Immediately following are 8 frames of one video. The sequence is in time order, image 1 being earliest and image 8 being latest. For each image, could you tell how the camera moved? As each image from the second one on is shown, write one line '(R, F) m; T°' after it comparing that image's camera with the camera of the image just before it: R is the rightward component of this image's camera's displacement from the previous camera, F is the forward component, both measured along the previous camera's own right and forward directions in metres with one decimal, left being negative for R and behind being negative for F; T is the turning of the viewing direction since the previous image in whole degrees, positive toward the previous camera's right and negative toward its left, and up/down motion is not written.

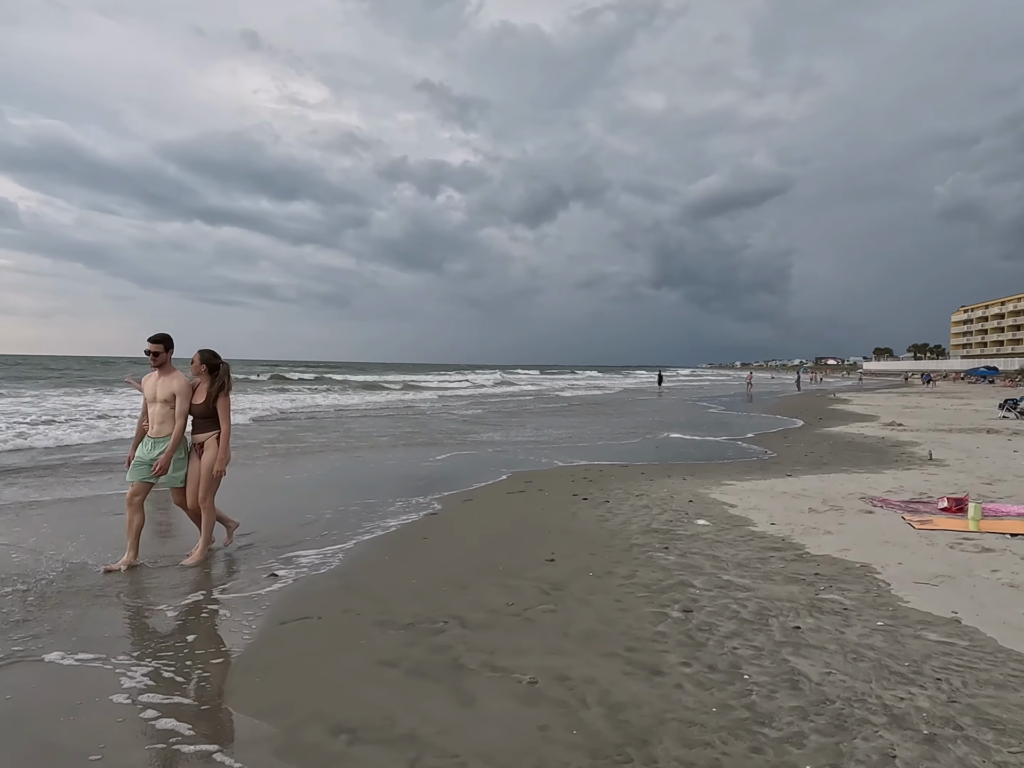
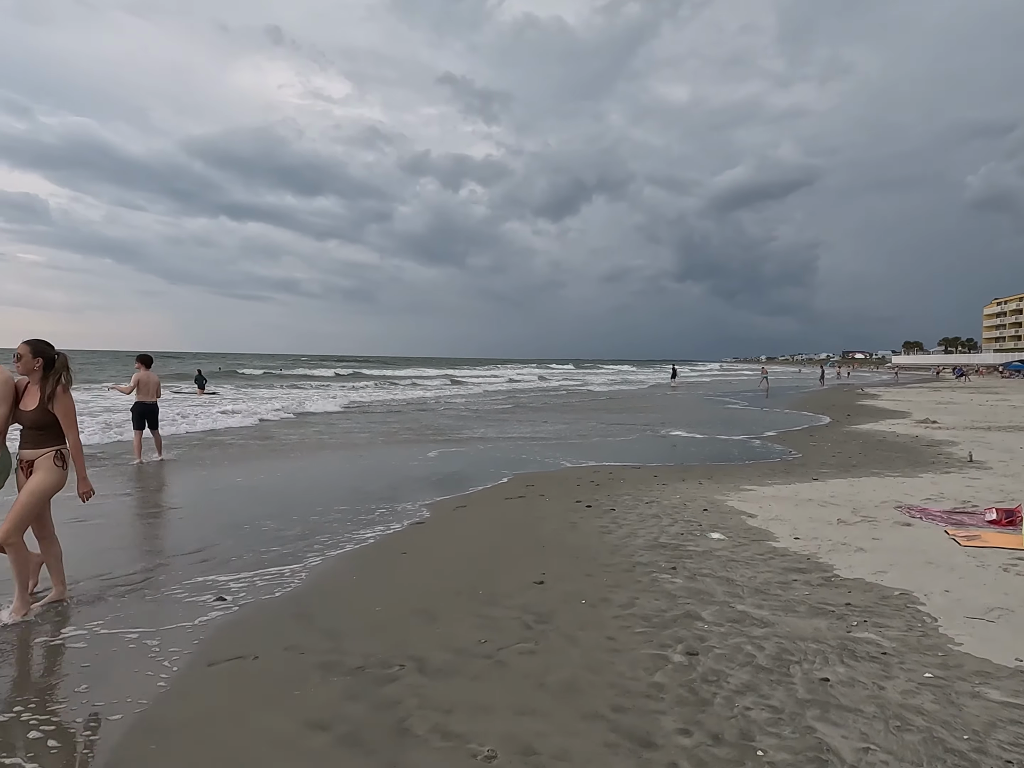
(+0.2, +0.7) m; -2°
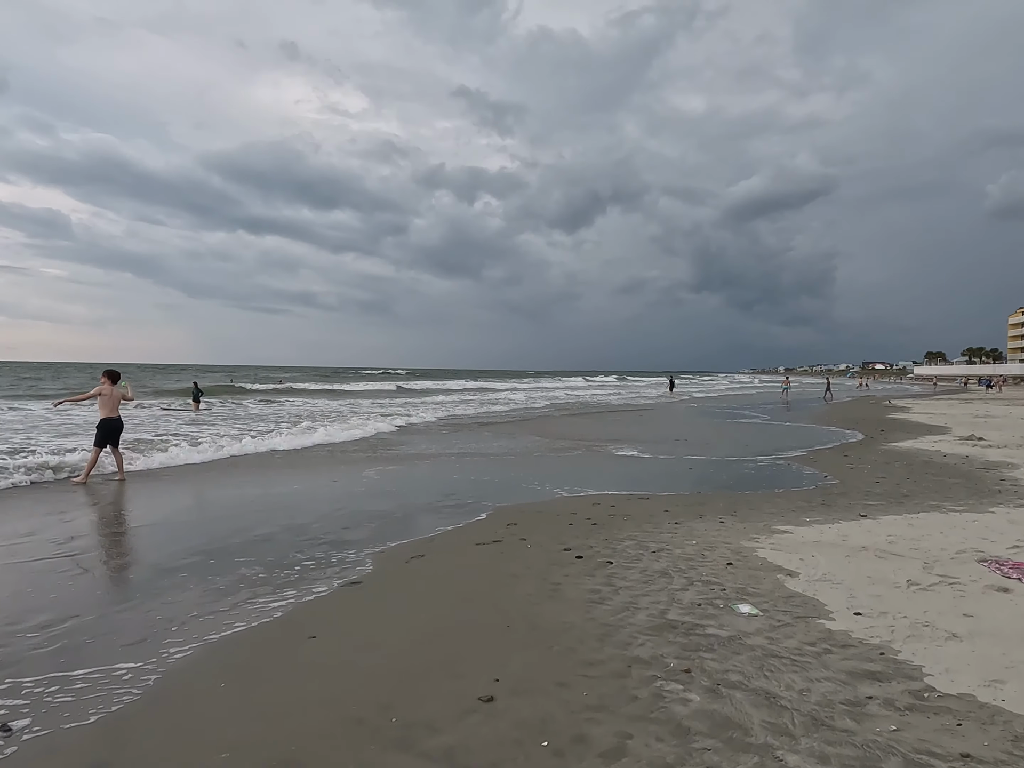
(+0.3, +1.5) m; -1°
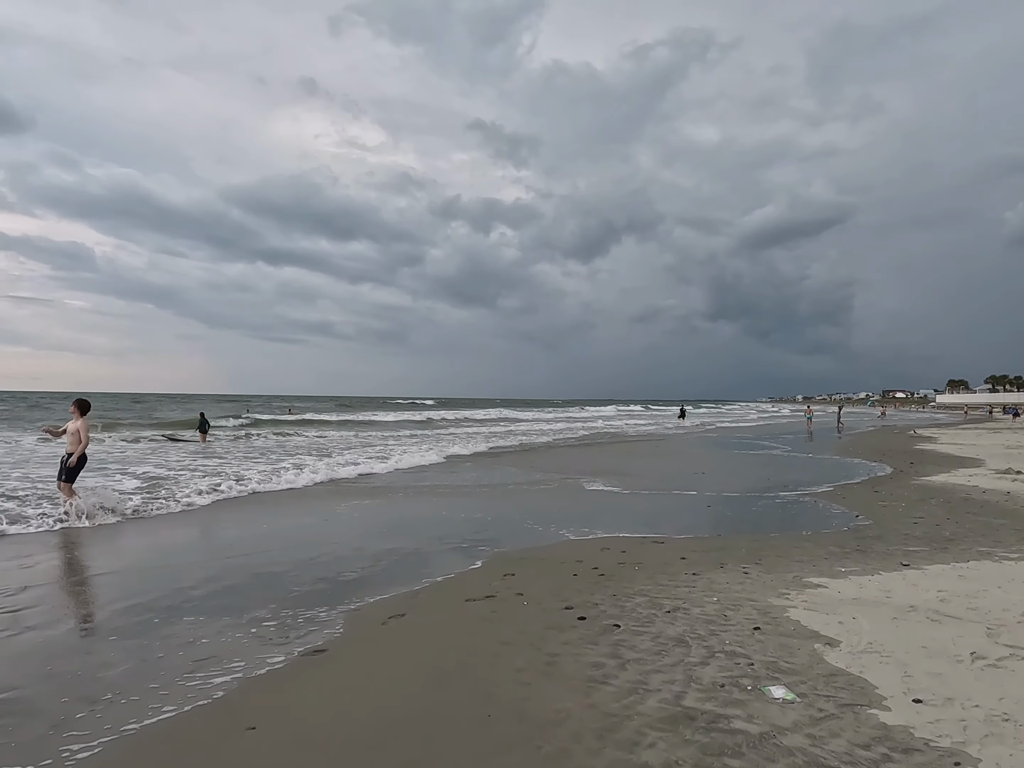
(+0.2, +0.7) m; -1°
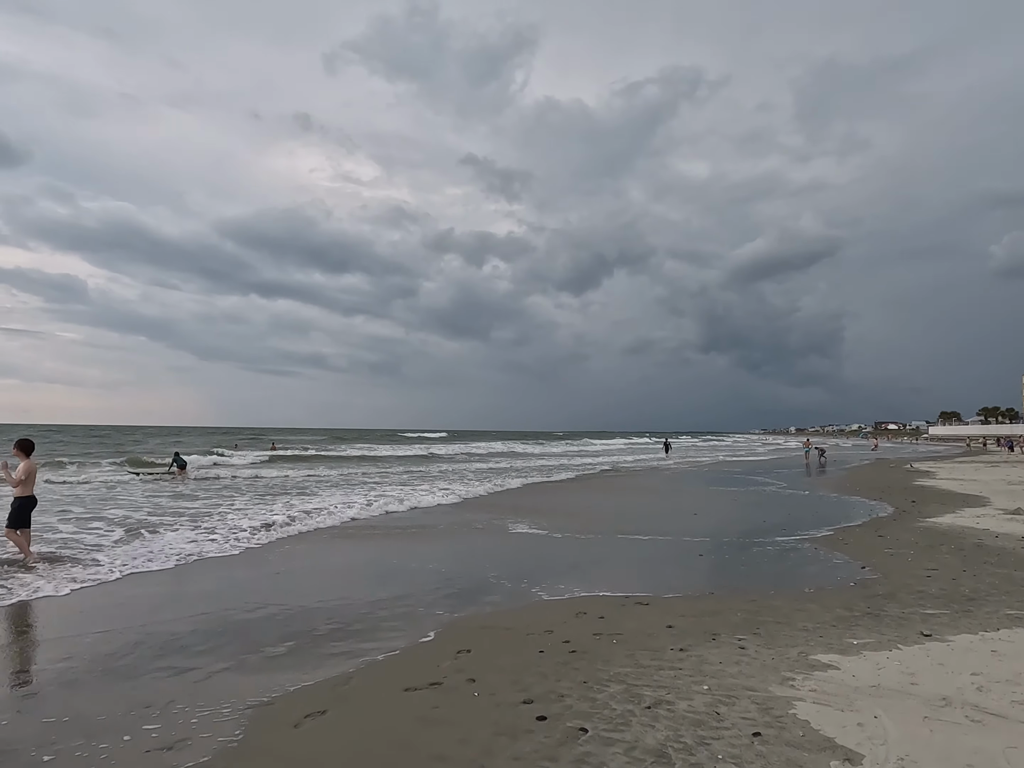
(+0.3, +0.8) m; +1°
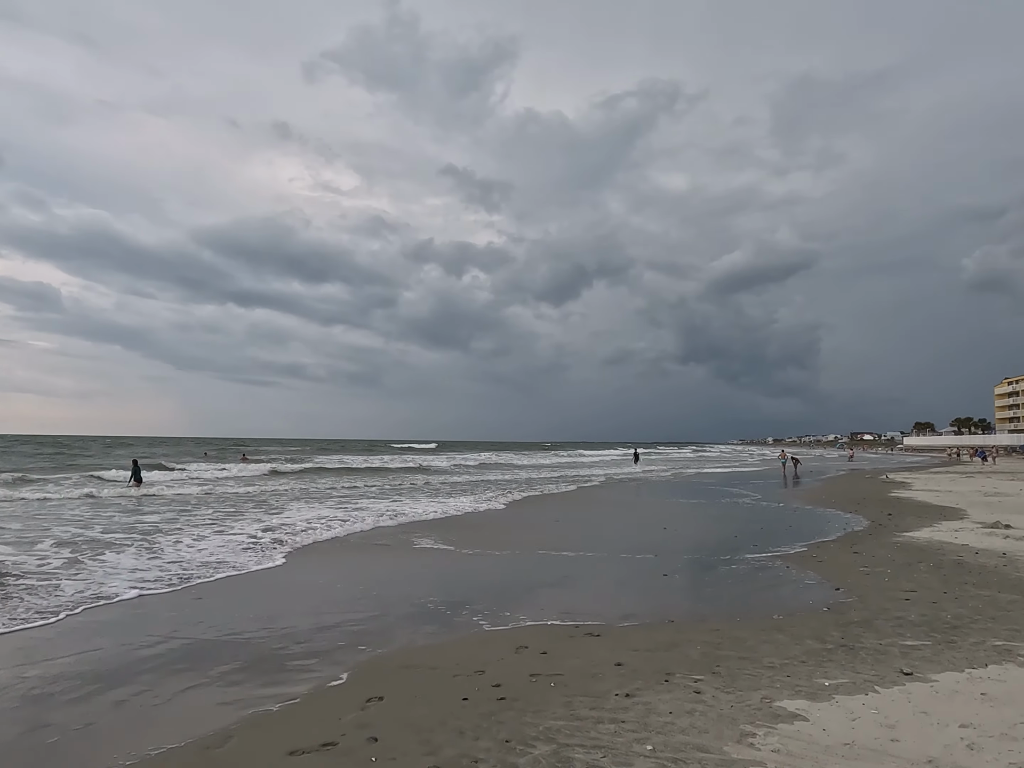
(+0.3, +0.7) m; +2°
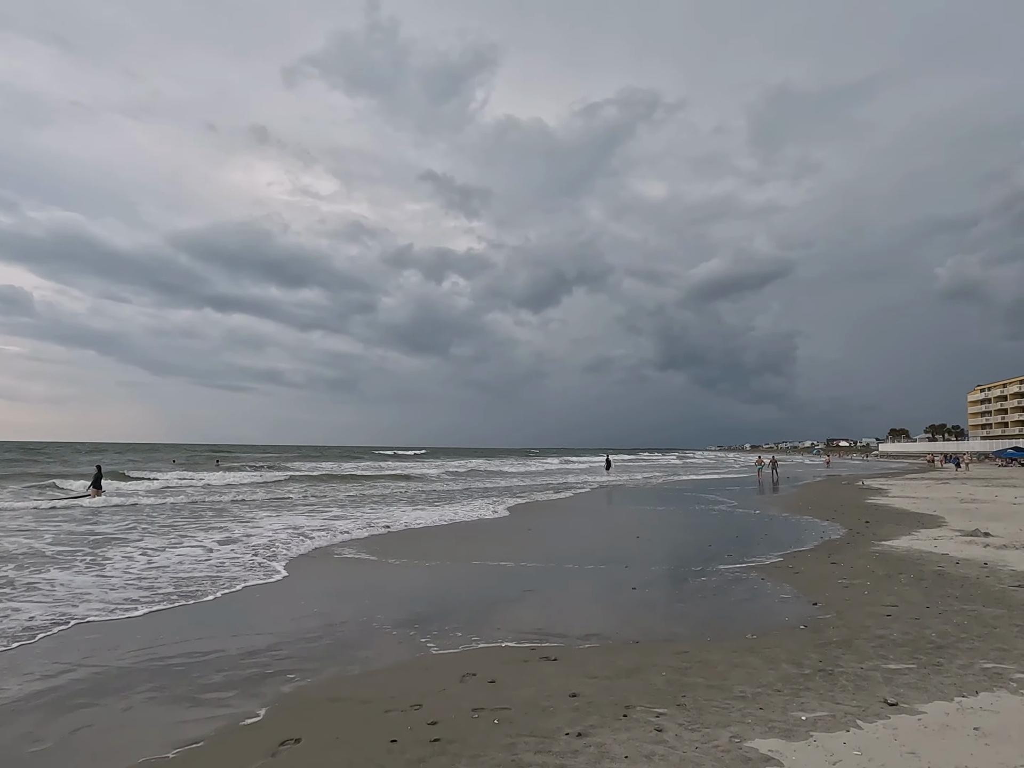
(+0.2, +0.5) m; +2°
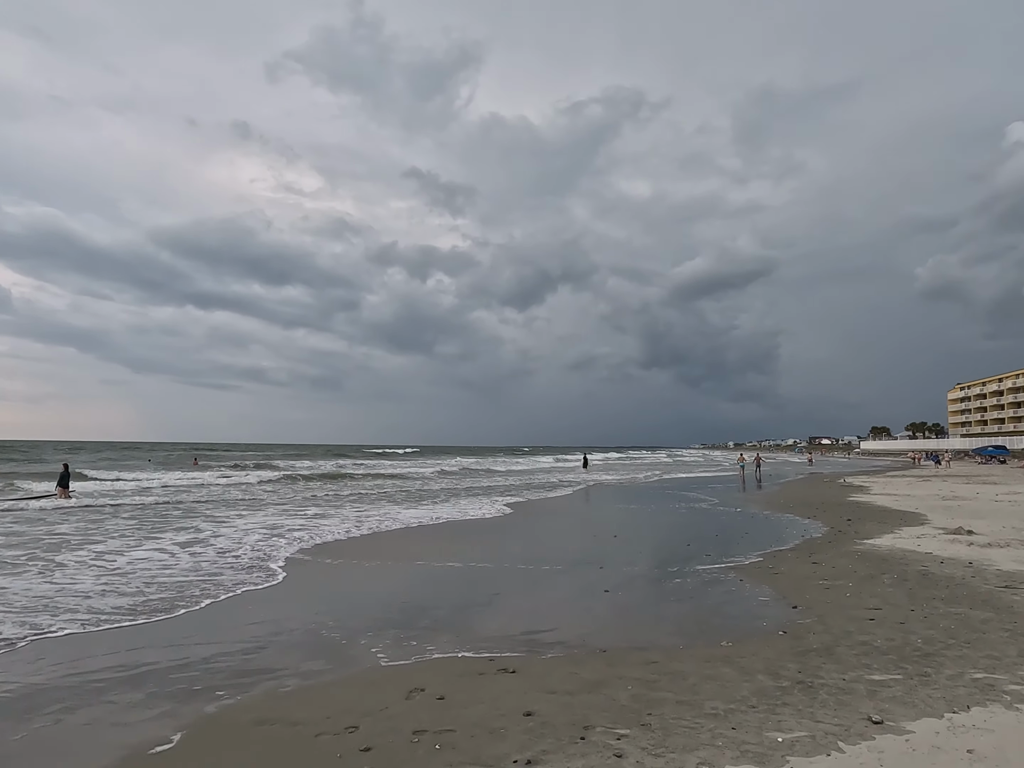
(+0.2, +0.4) m; +1°
